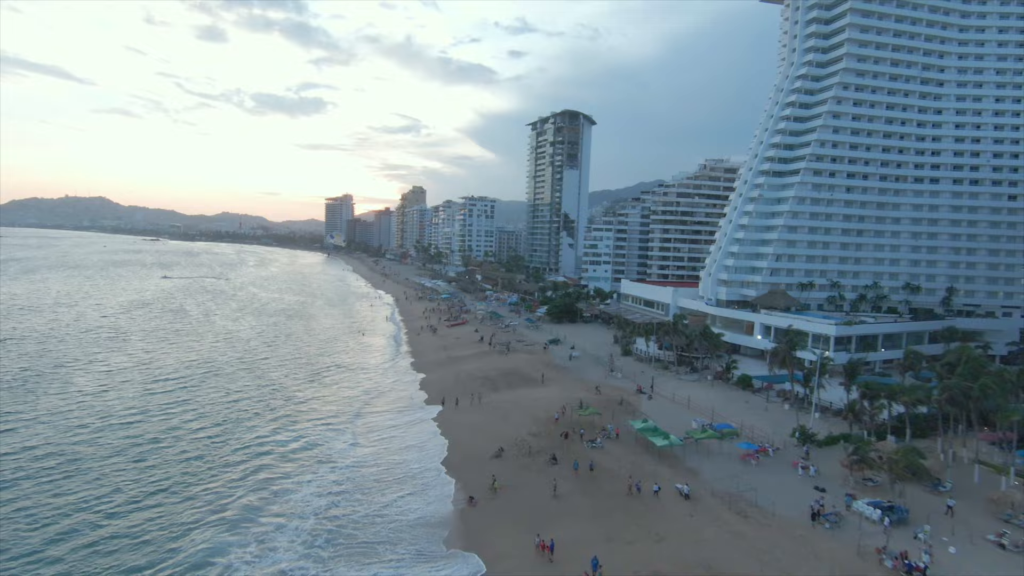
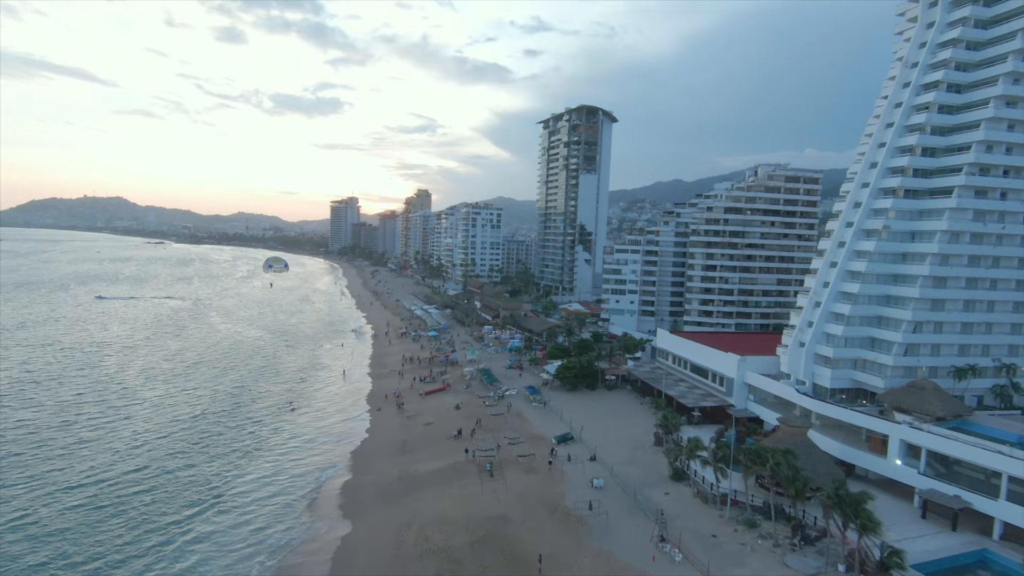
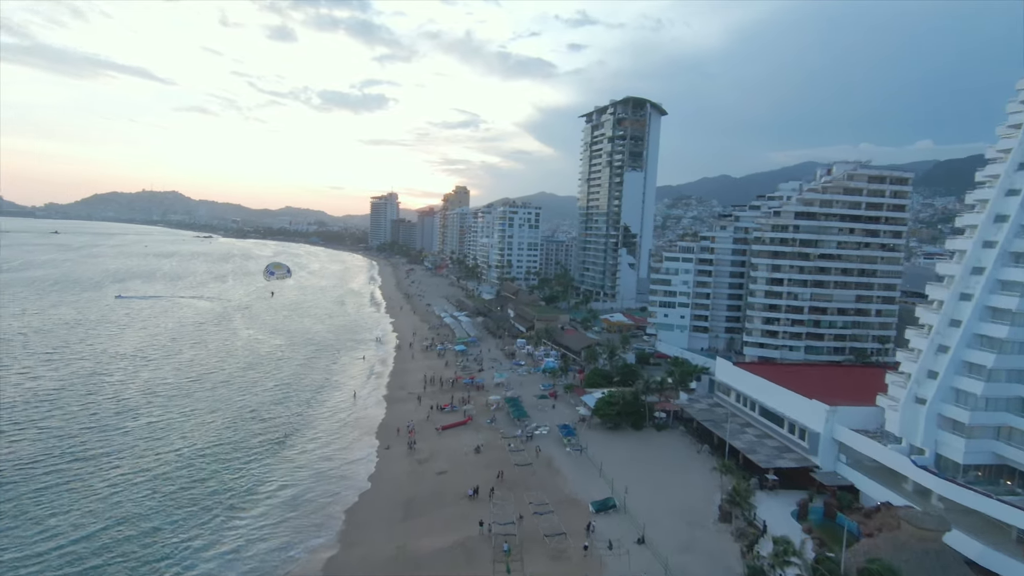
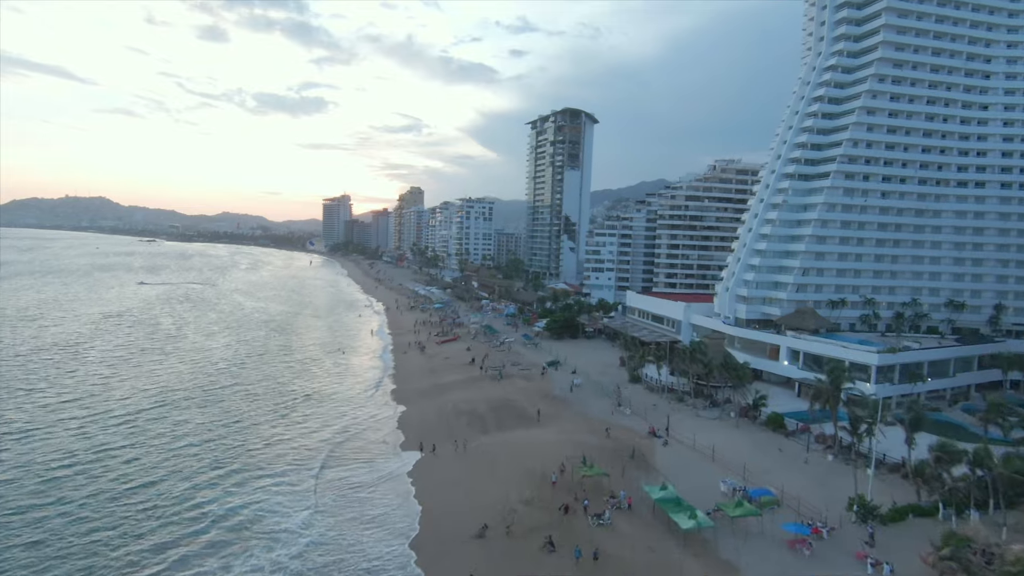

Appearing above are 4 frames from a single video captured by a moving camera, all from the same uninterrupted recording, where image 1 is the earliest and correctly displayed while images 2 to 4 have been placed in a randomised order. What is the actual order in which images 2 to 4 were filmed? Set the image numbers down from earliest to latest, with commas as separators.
4, 2, 3
